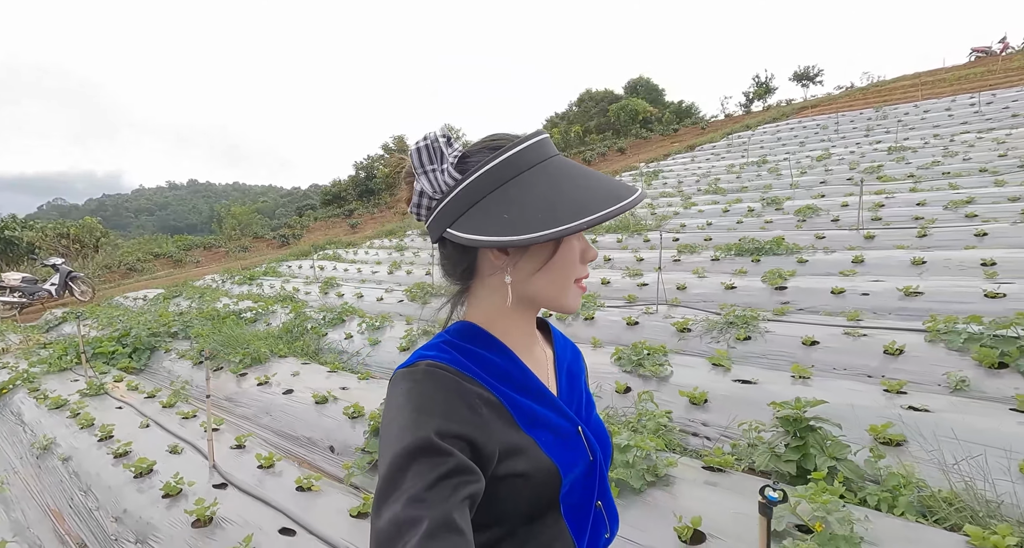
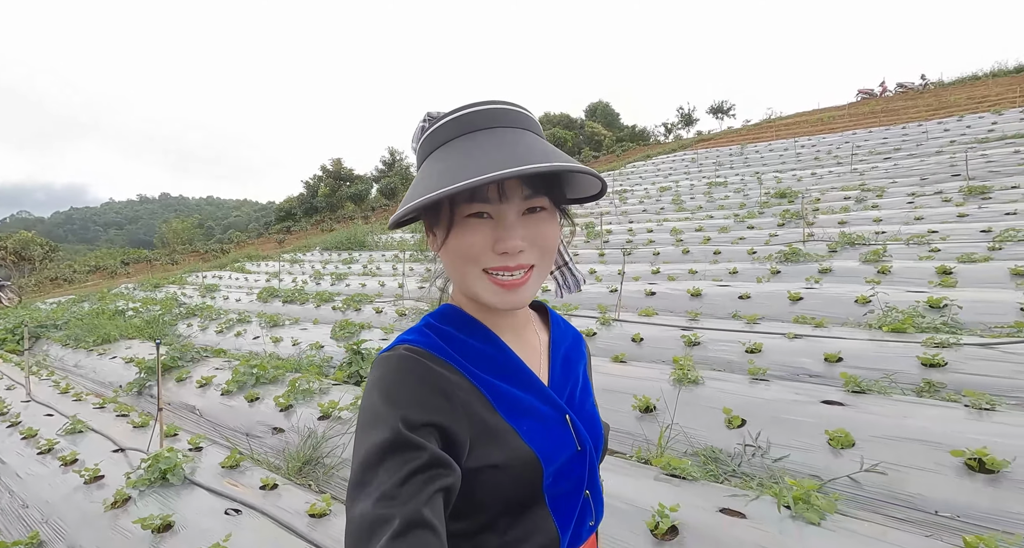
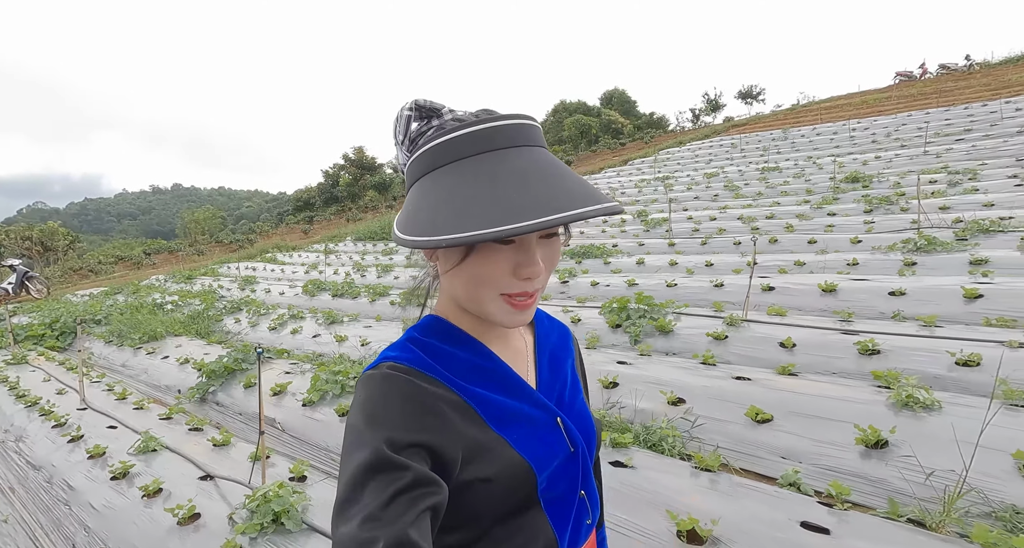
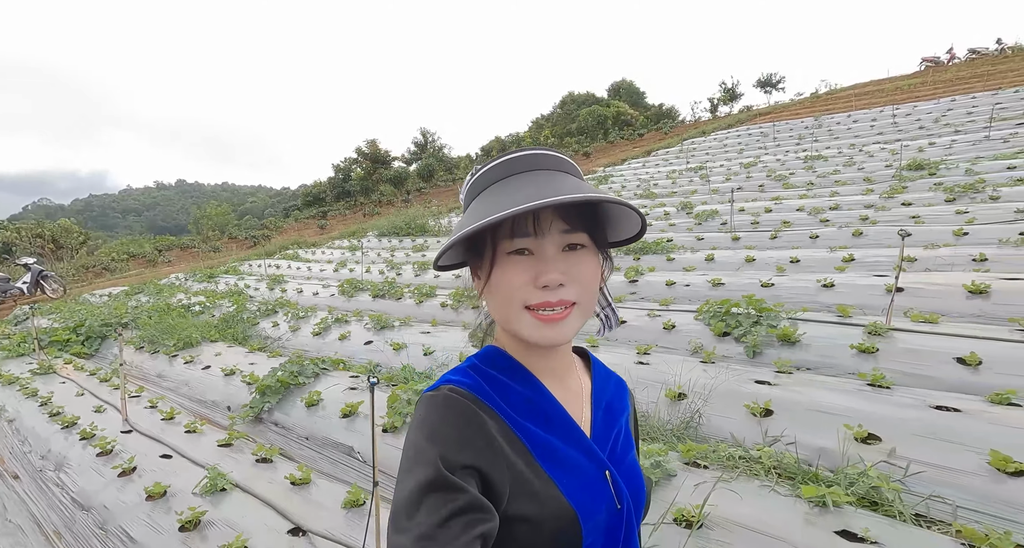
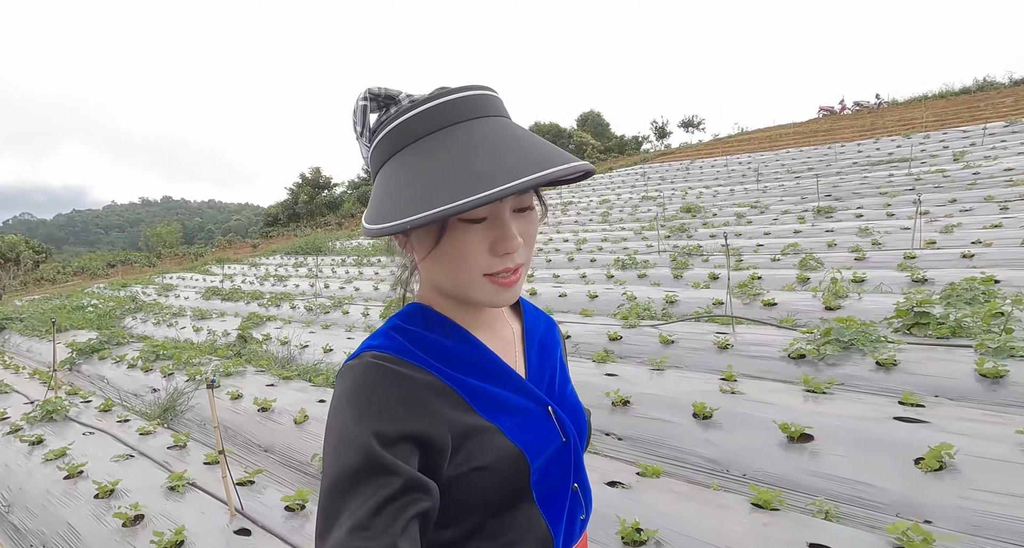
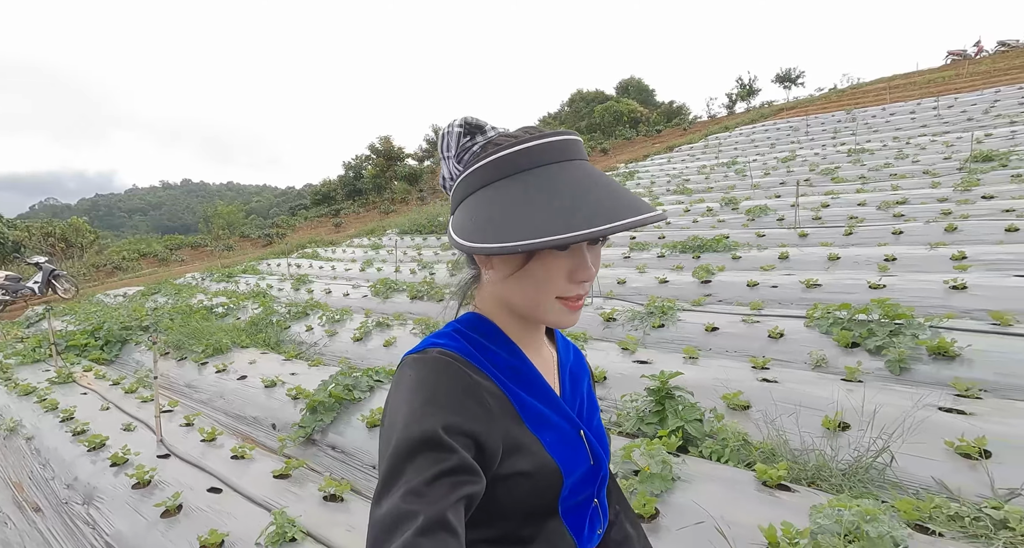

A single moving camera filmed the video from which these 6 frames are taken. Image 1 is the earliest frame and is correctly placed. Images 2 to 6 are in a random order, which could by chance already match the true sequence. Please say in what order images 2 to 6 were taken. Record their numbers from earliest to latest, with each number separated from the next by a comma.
6, 4, 3, 2, 5
